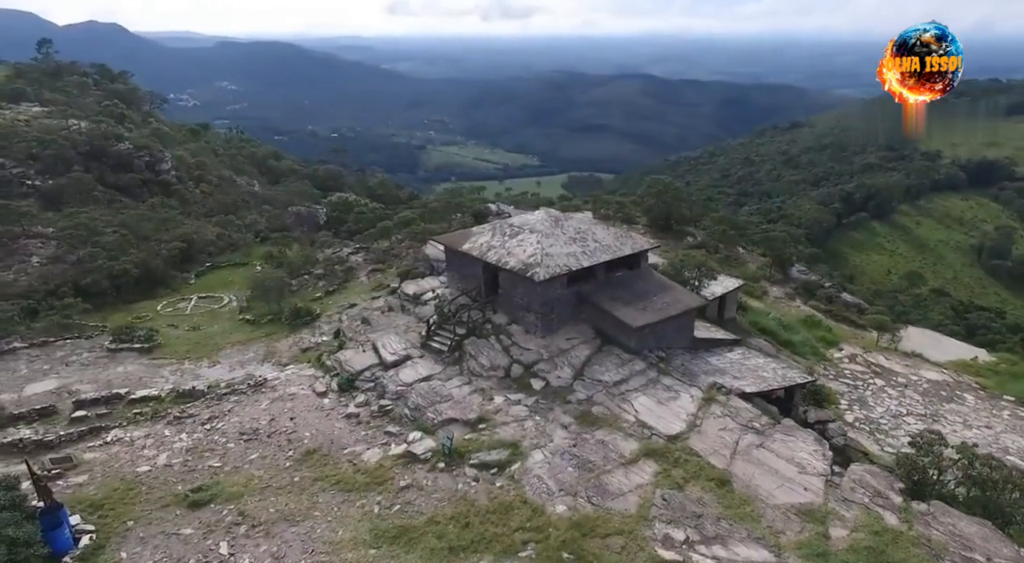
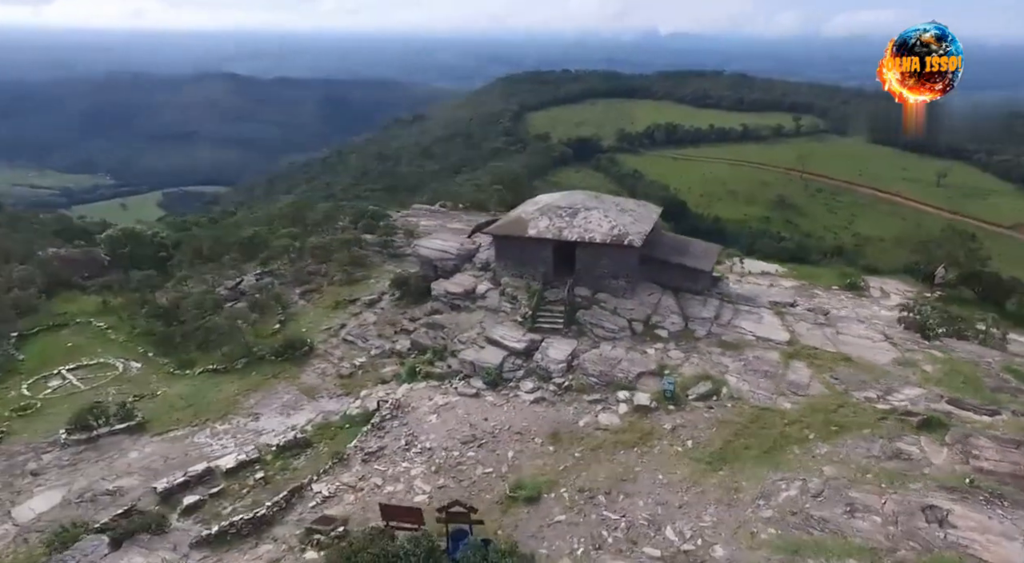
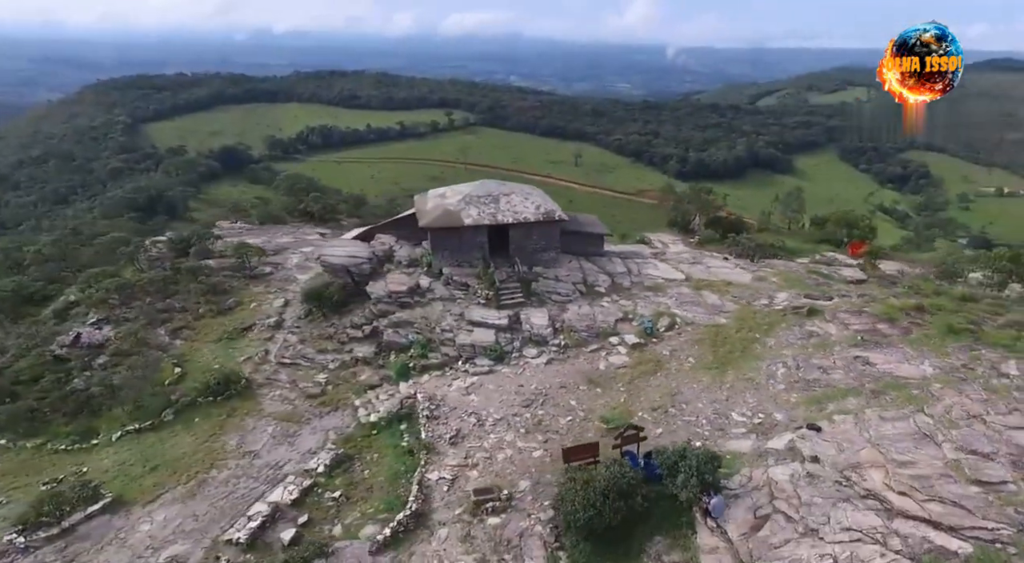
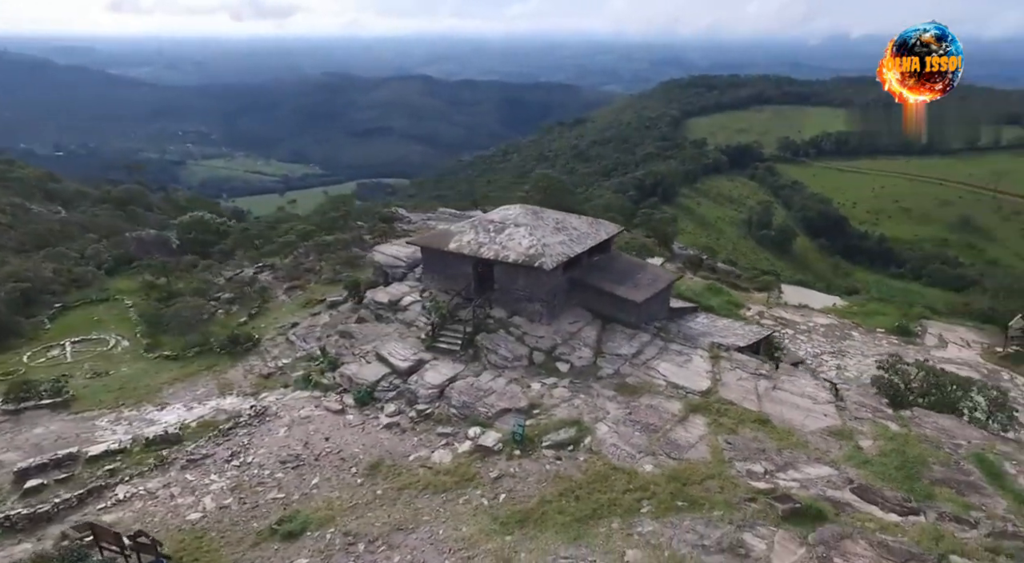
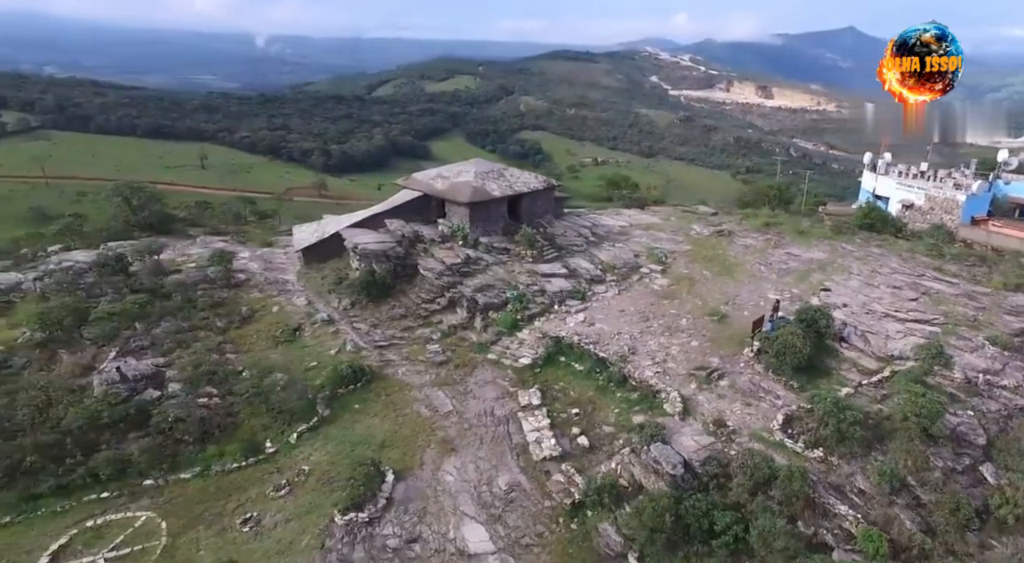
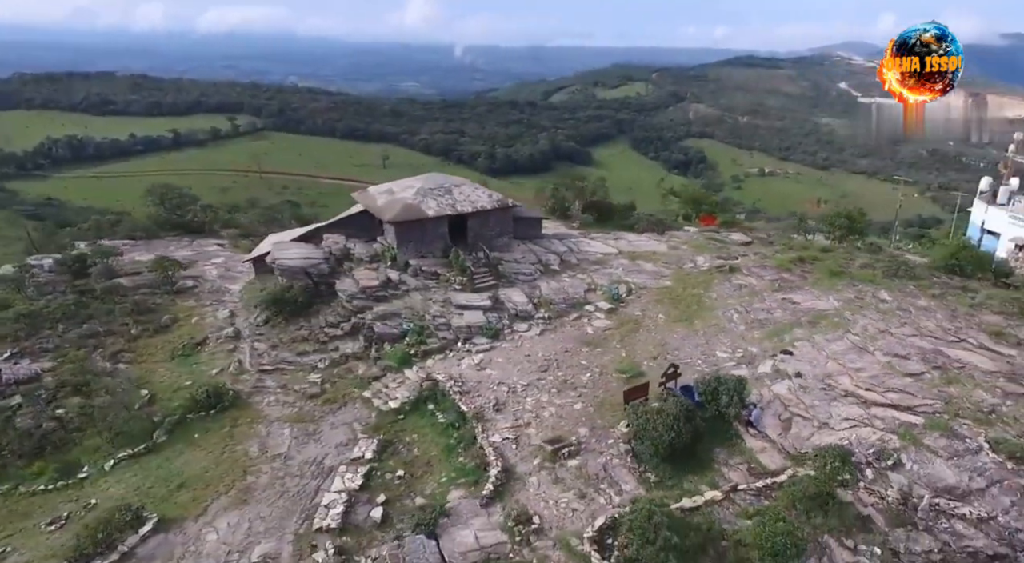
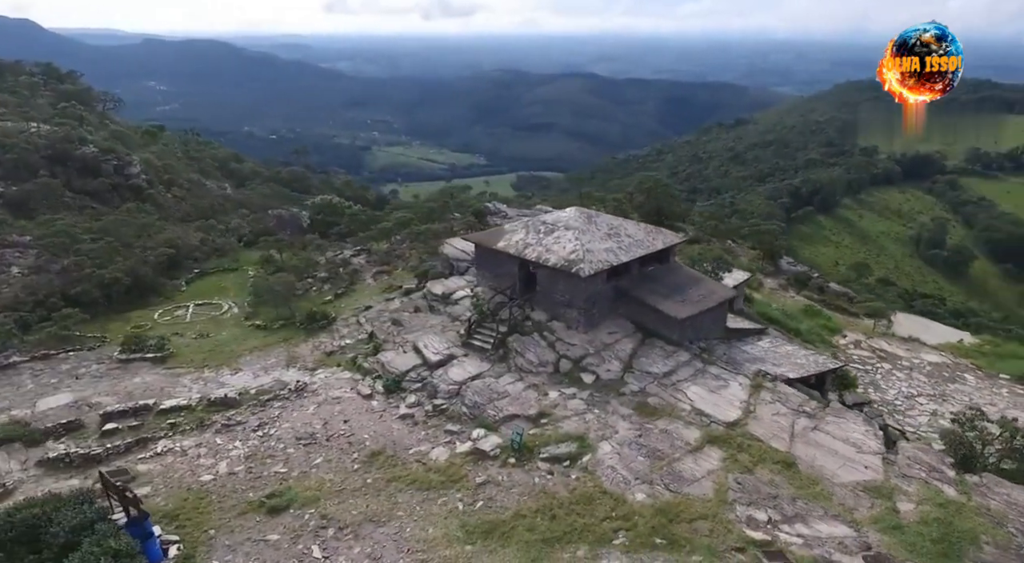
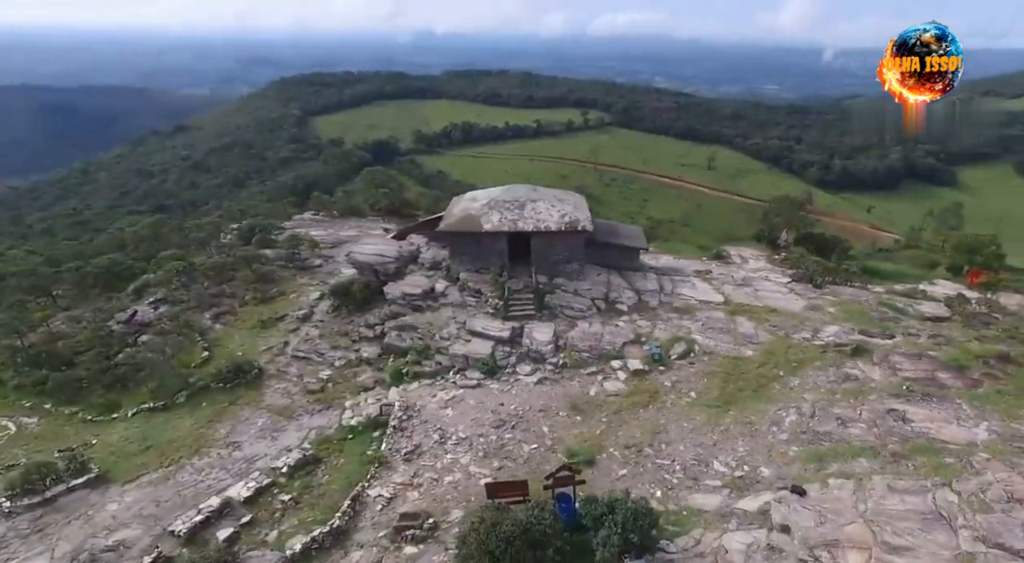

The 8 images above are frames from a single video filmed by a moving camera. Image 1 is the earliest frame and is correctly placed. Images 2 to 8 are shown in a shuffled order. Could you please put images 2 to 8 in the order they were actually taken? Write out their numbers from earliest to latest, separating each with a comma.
7, 4, 2, 8, 3, 6, 5
